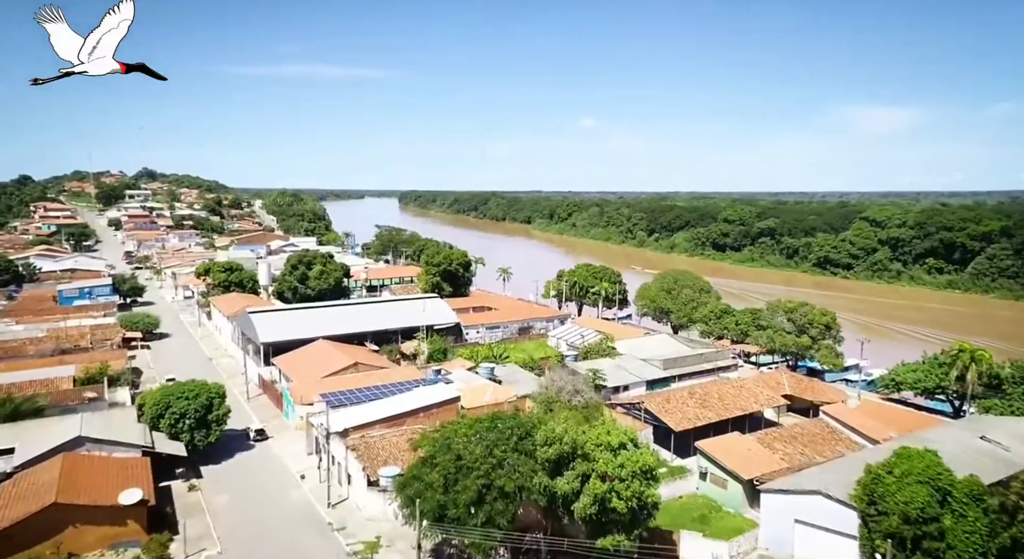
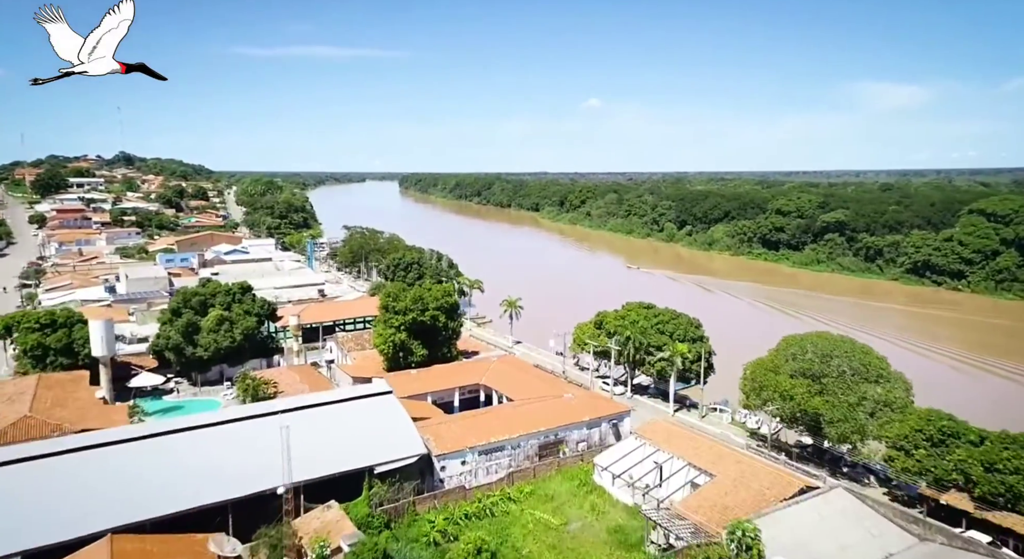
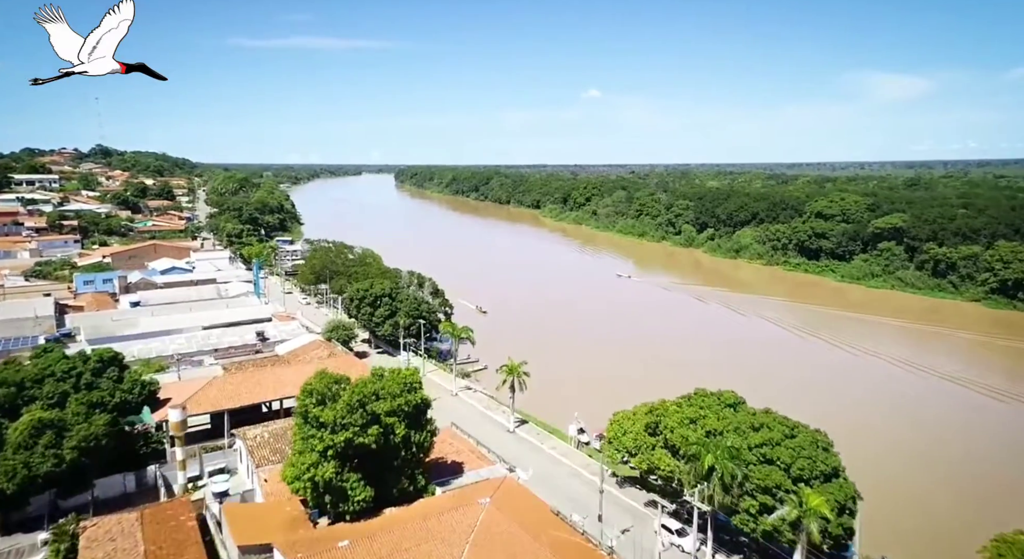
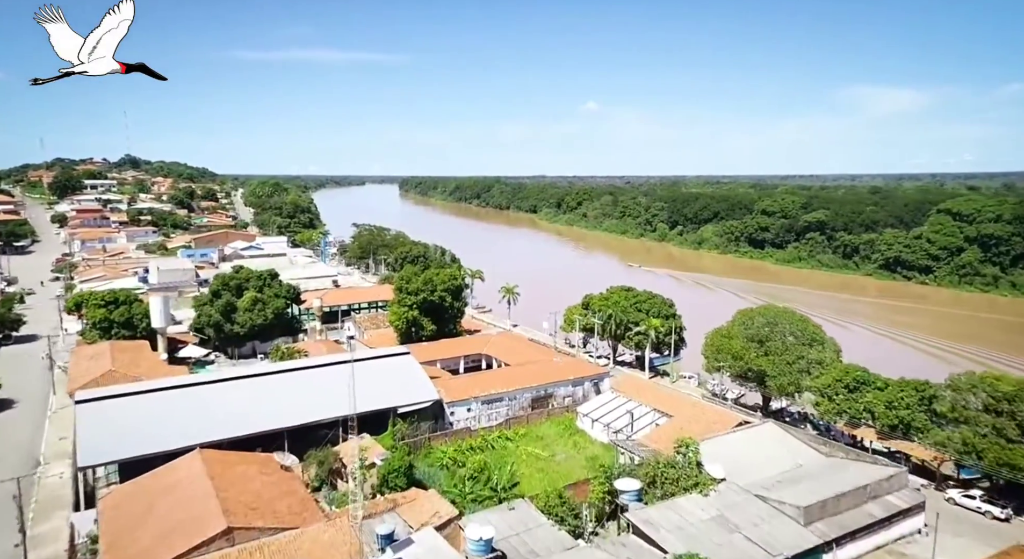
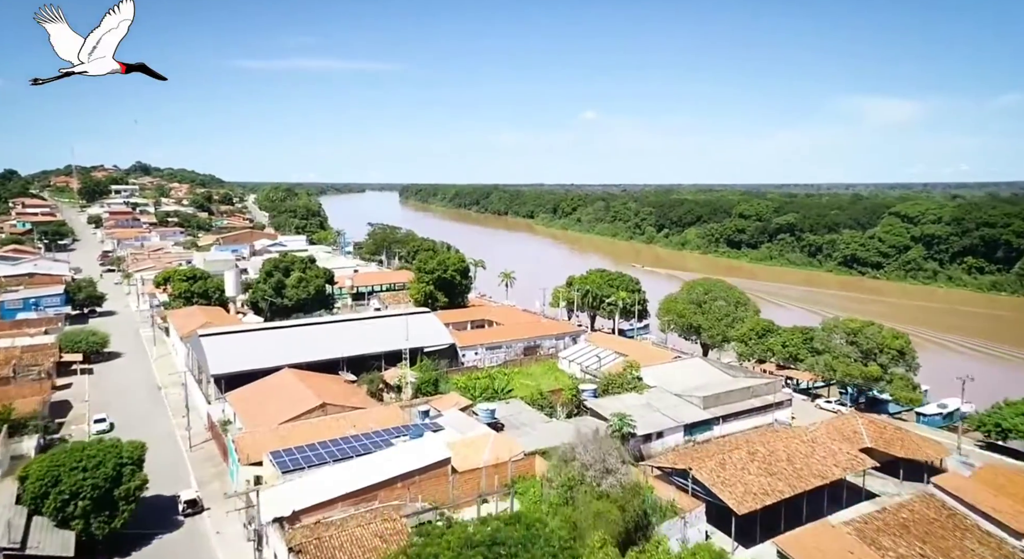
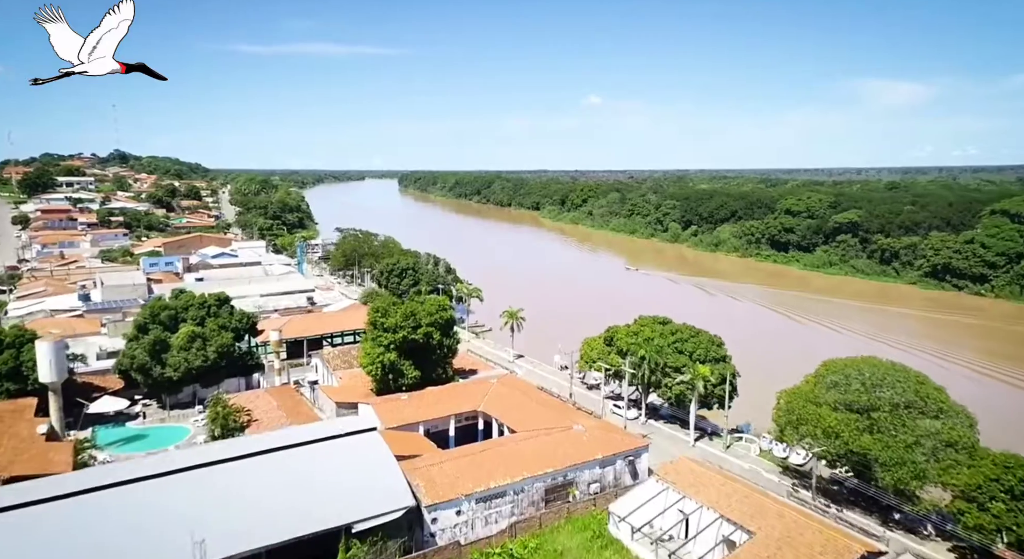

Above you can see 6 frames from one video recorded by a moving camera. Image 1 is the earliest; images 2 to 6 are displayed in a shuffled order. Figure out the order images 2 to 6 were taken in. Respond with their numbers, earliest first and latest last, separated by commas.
5, 4, 2, 6, 3
